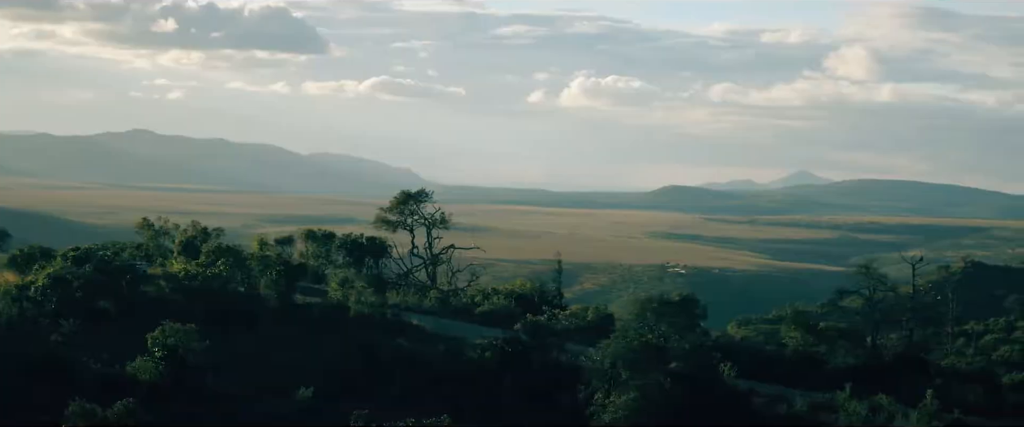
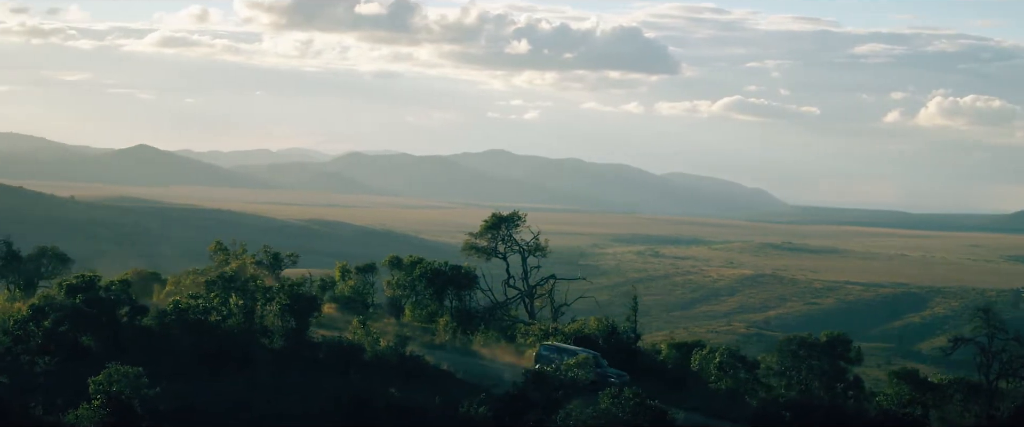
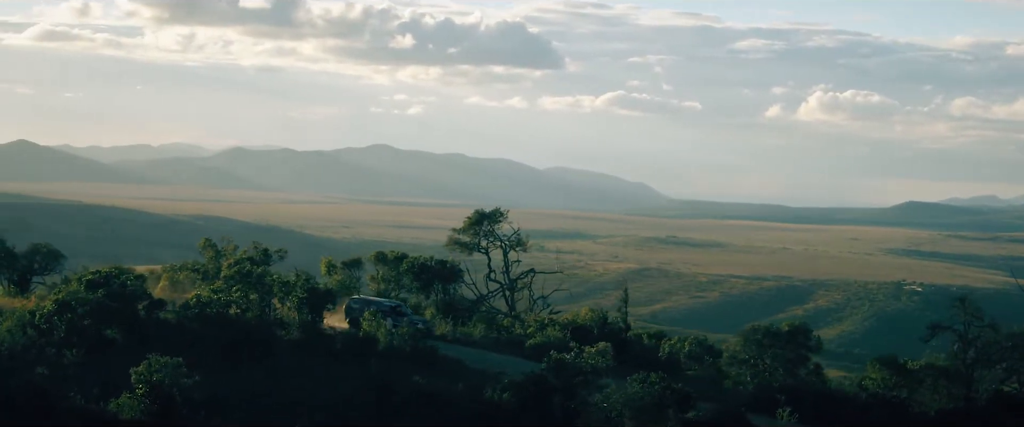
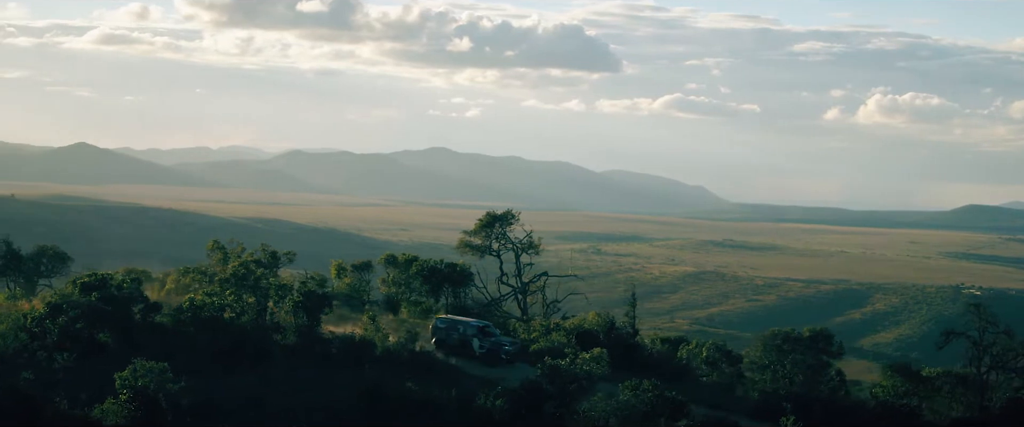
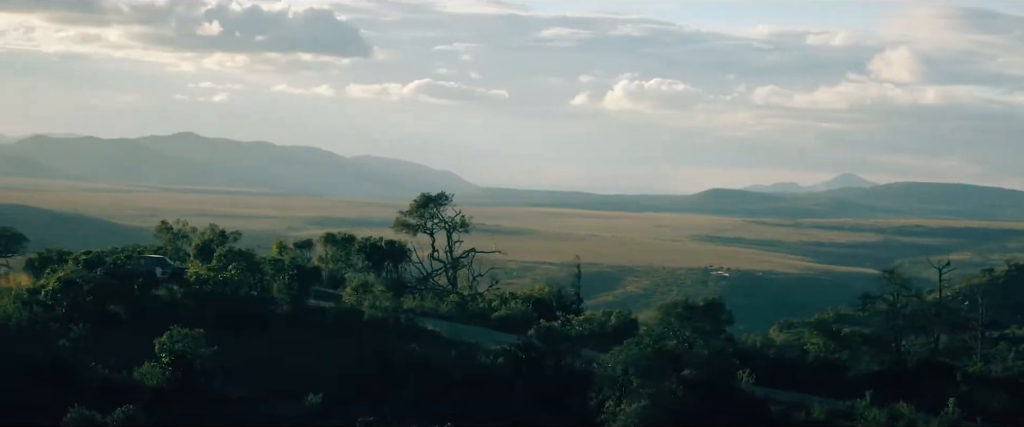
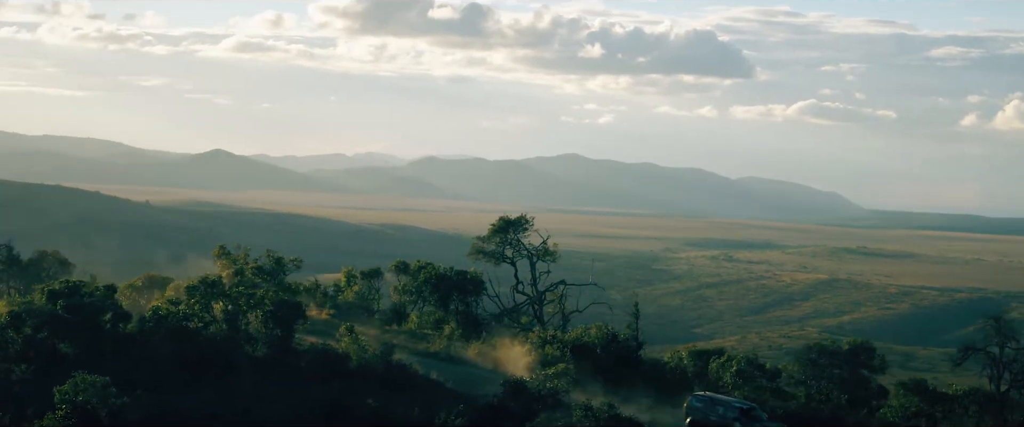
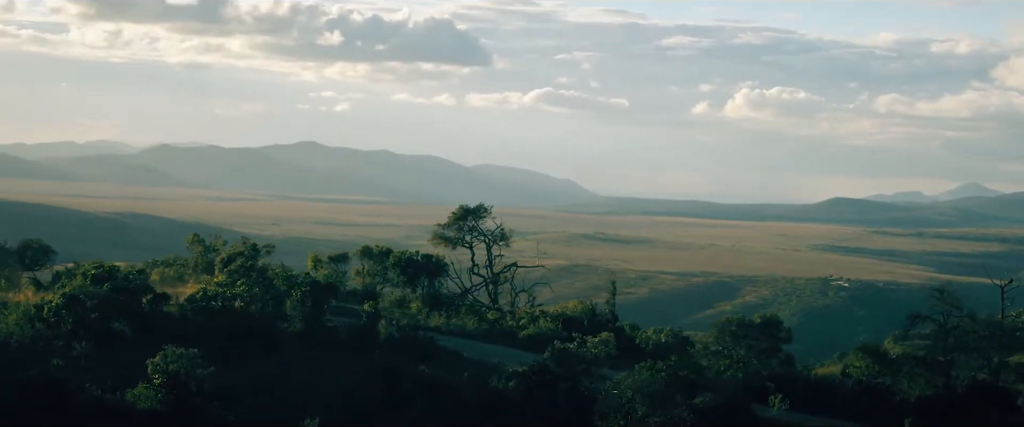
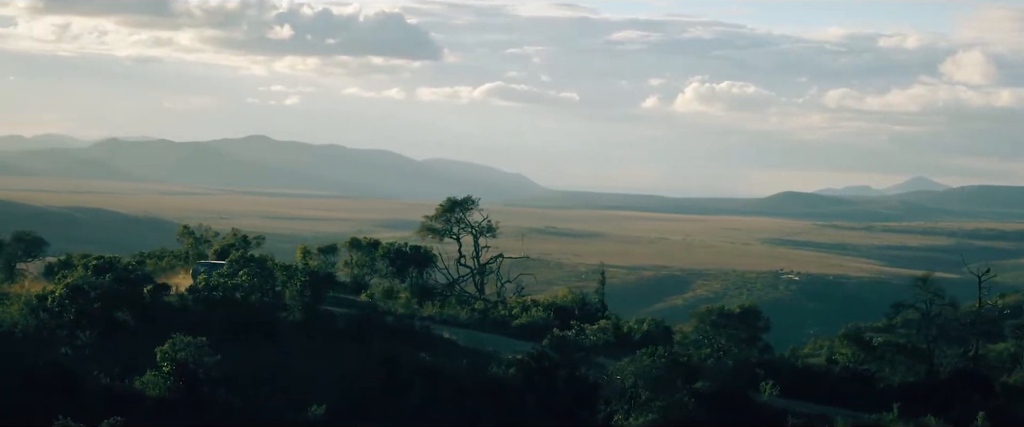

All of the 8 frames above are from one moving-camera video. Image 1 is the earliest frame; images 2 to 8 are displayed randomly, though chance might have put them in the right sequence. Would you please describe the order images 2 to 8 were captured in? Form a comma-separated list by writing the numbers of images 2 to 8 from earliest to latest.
5, 8, 7, 3, 4, 2, 6
